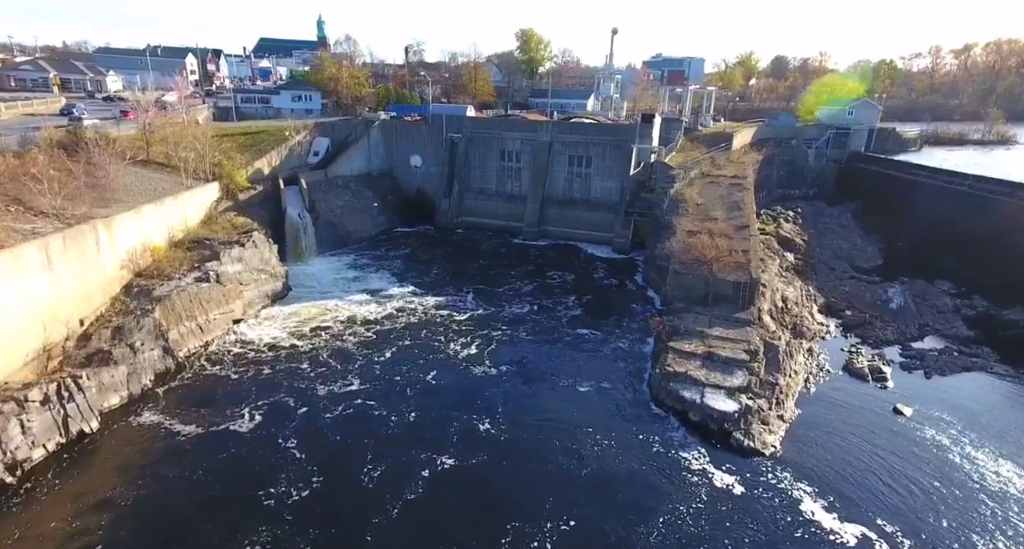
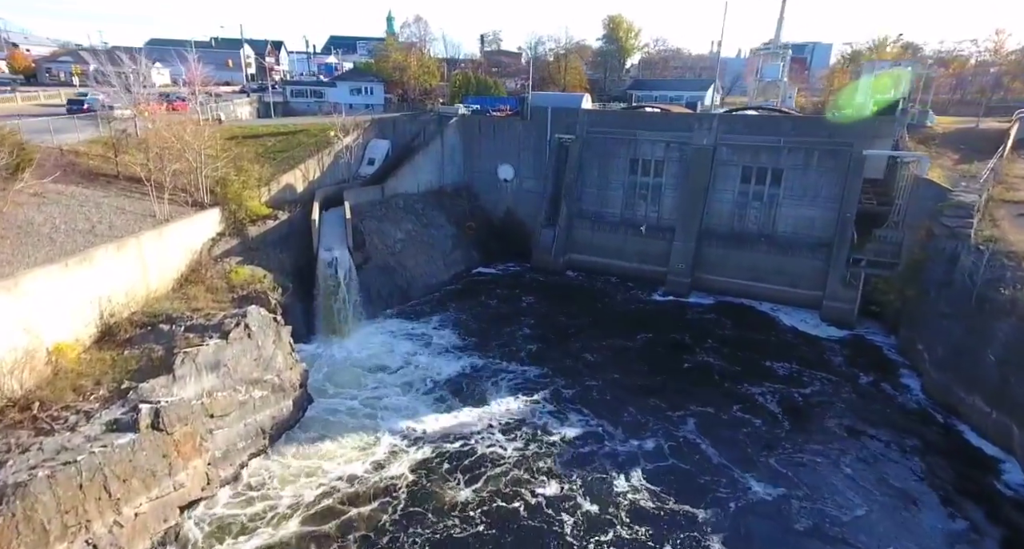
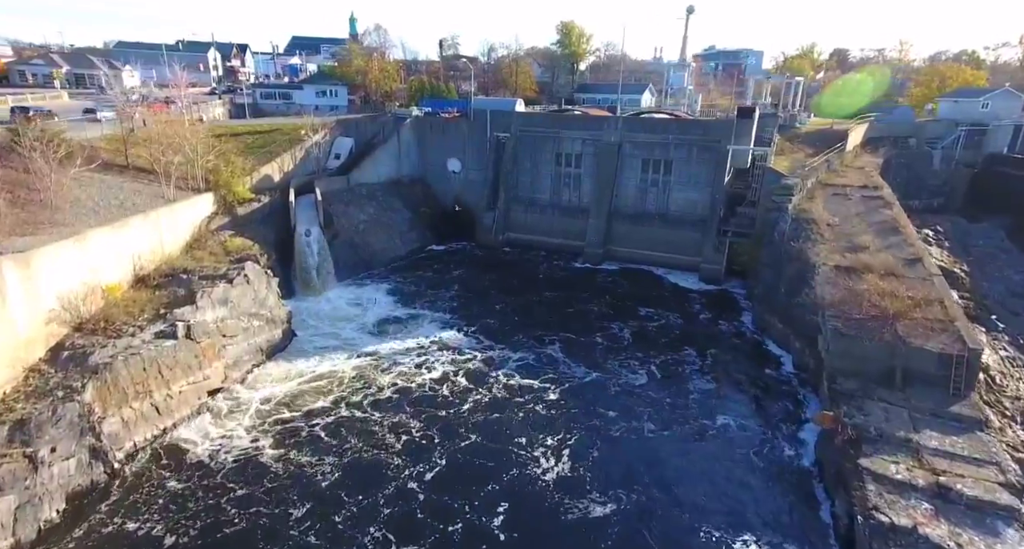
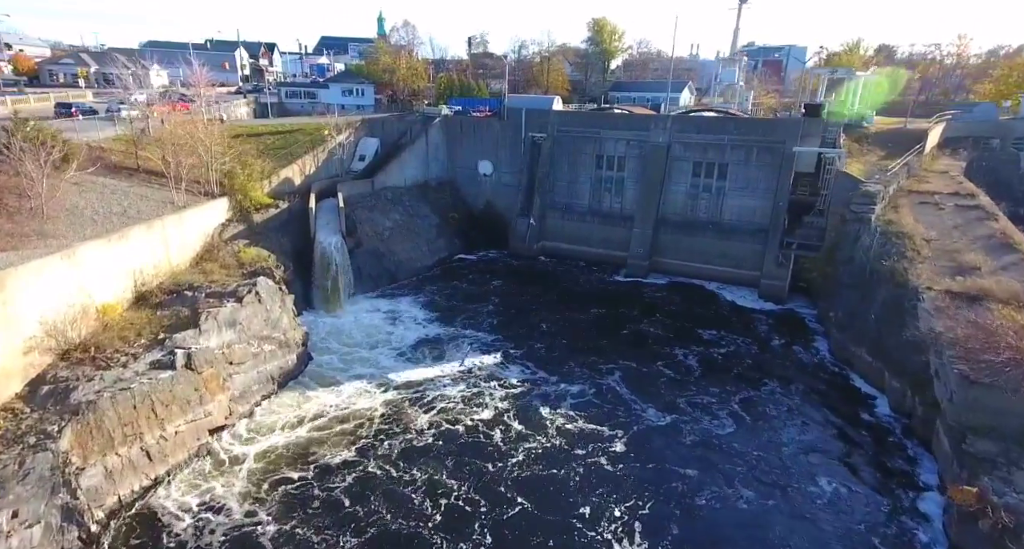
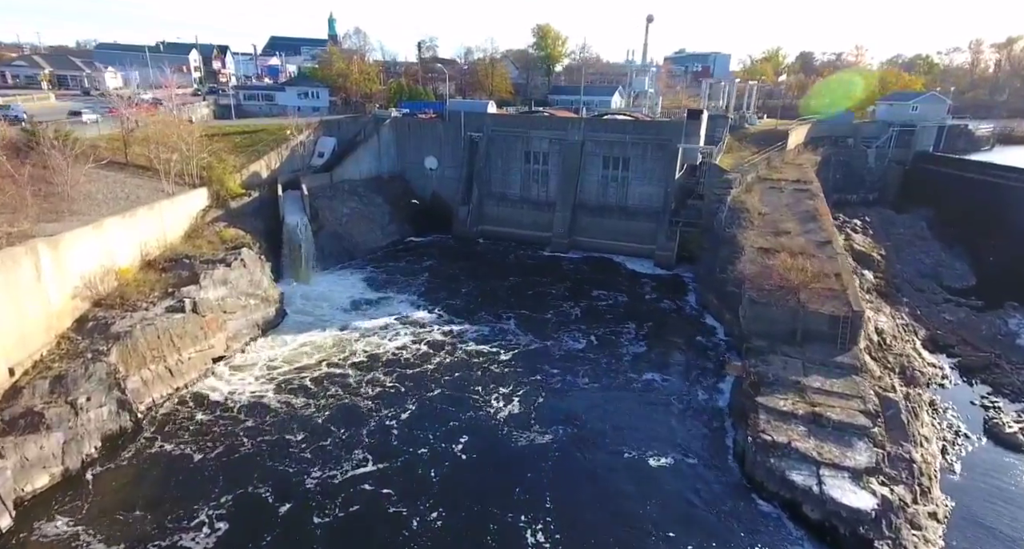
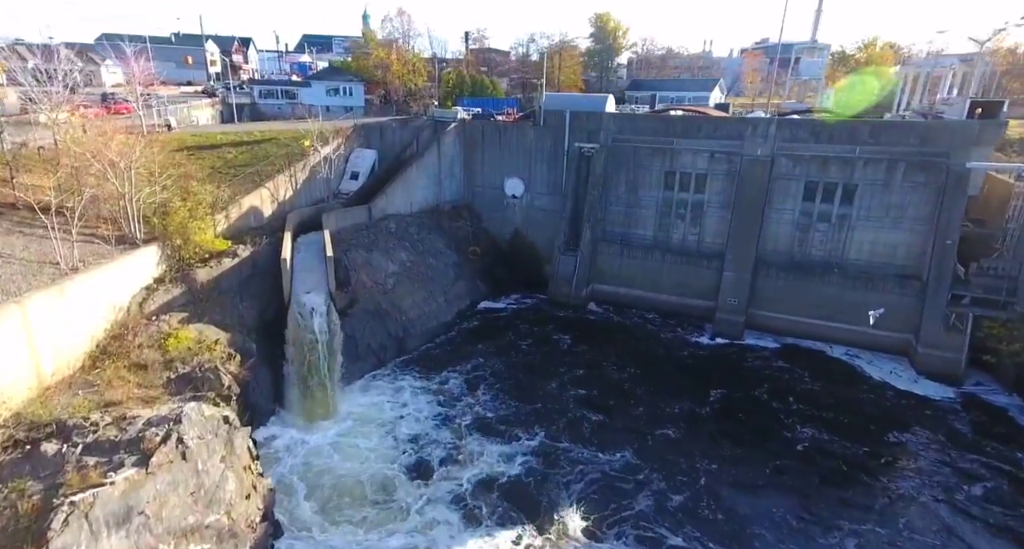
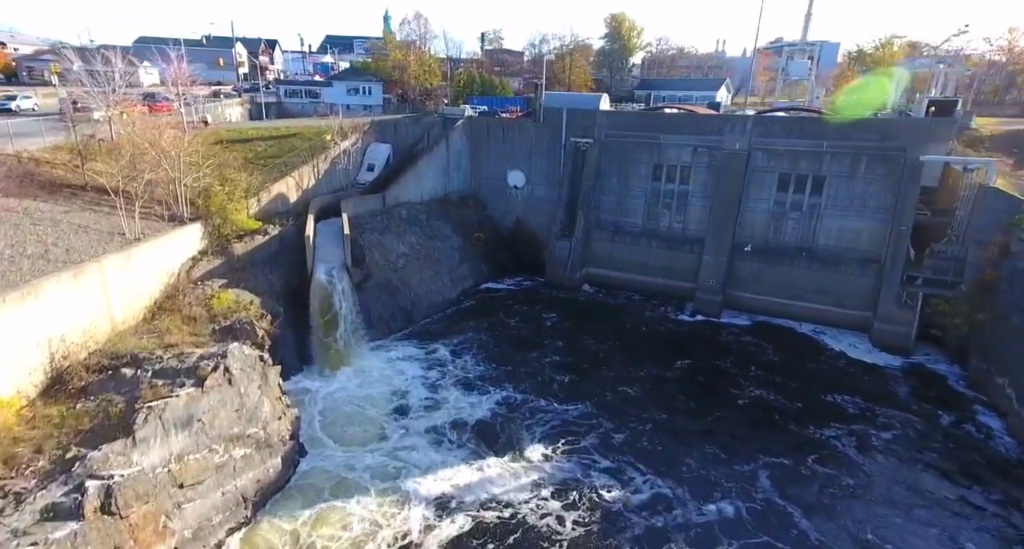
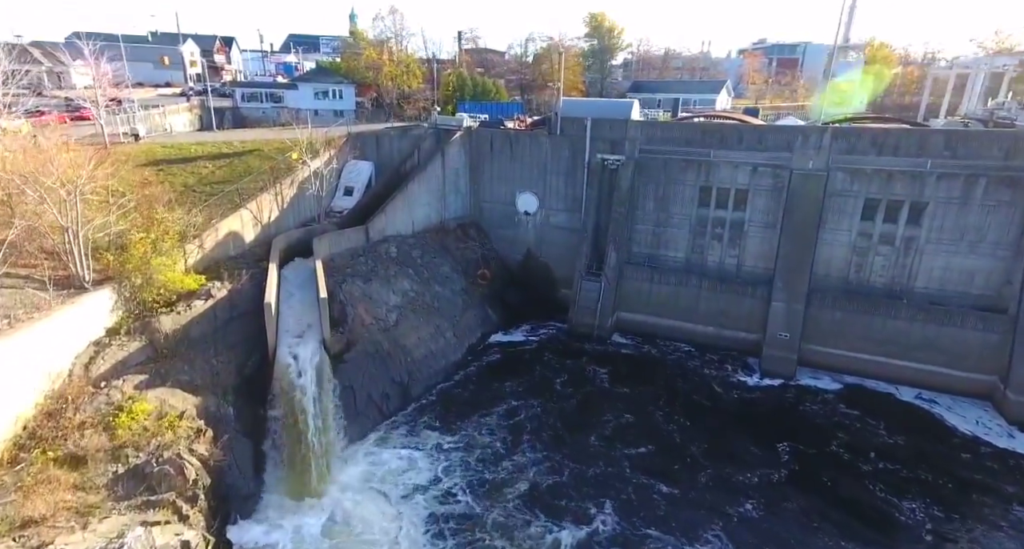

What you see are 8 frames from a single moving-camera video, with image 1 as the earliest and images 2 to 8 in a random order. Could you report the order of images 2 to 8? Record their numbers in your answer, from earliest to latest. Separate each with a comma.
5, 3, 4, 2, 7, 6, 8
